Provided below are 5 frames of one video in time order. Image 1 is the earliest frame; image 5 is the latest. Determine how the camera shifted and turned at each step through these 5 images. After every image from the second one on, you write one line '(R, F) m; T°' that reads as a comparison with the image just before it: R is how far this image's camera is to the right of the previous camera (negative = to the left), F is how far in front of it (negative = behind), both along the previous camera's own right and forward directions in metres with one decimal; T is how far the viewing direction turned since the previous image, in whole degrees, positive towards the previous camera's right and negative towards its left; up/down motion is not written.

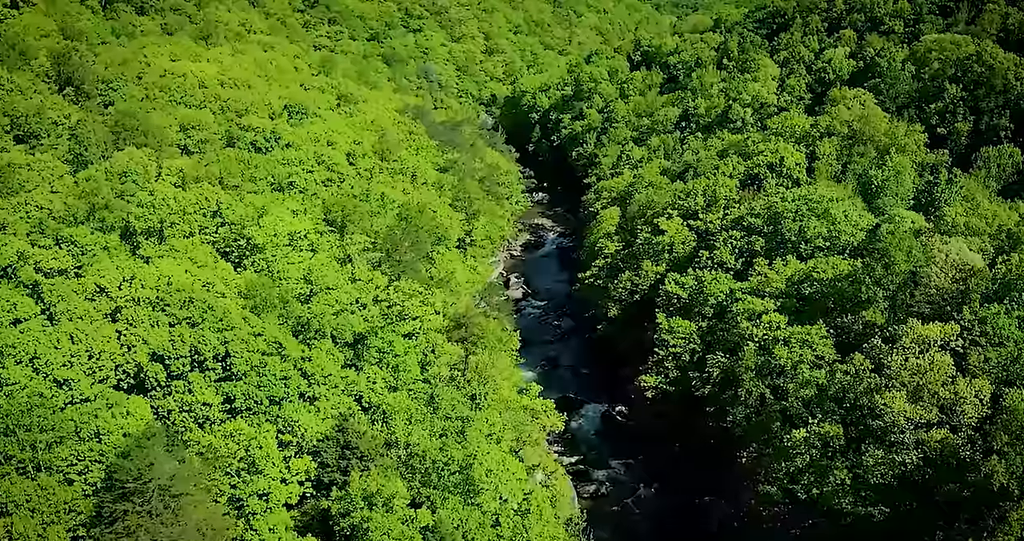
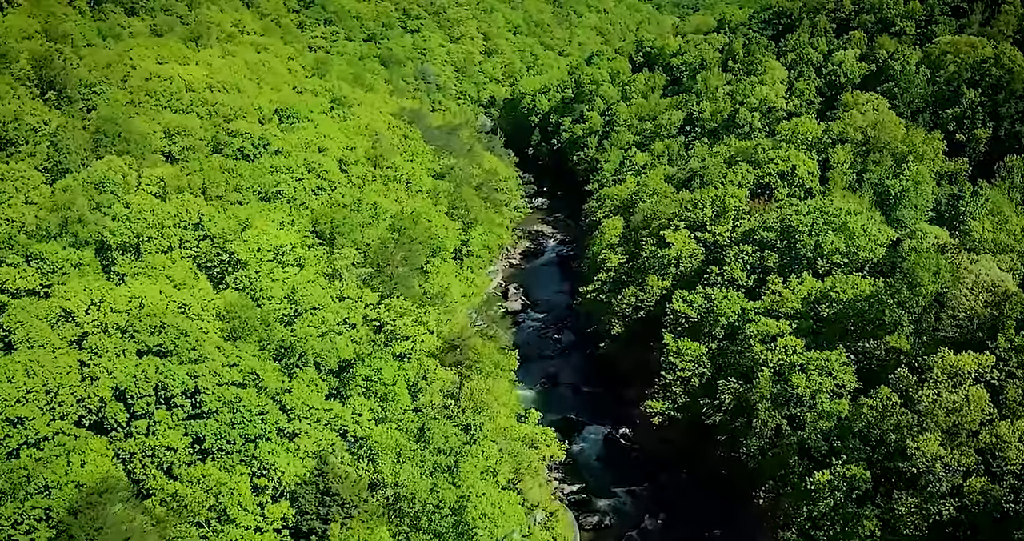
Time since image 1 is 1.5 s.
(+0.1, +2.8) m; 0°
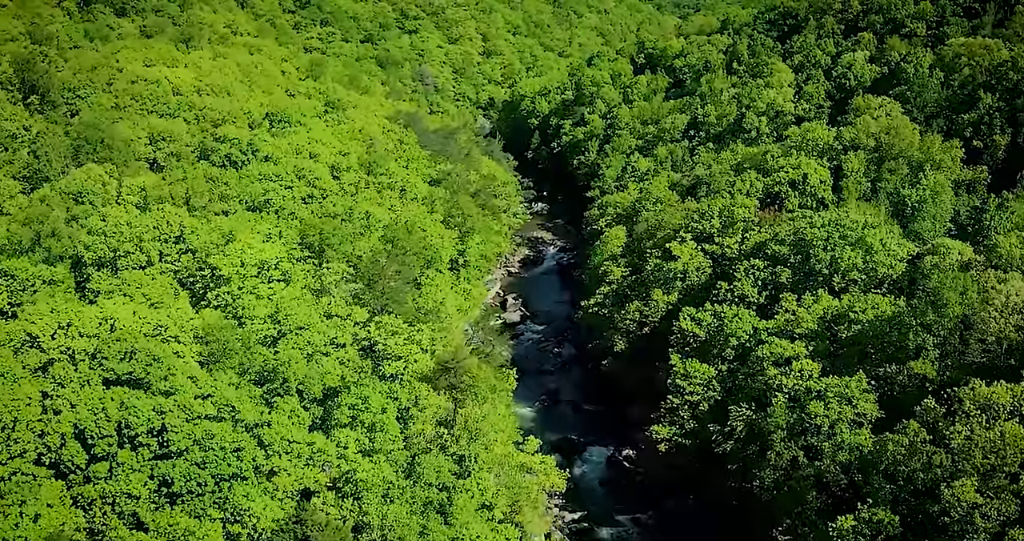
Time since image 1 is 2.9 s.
(+0.1, +2.5) m; 0°
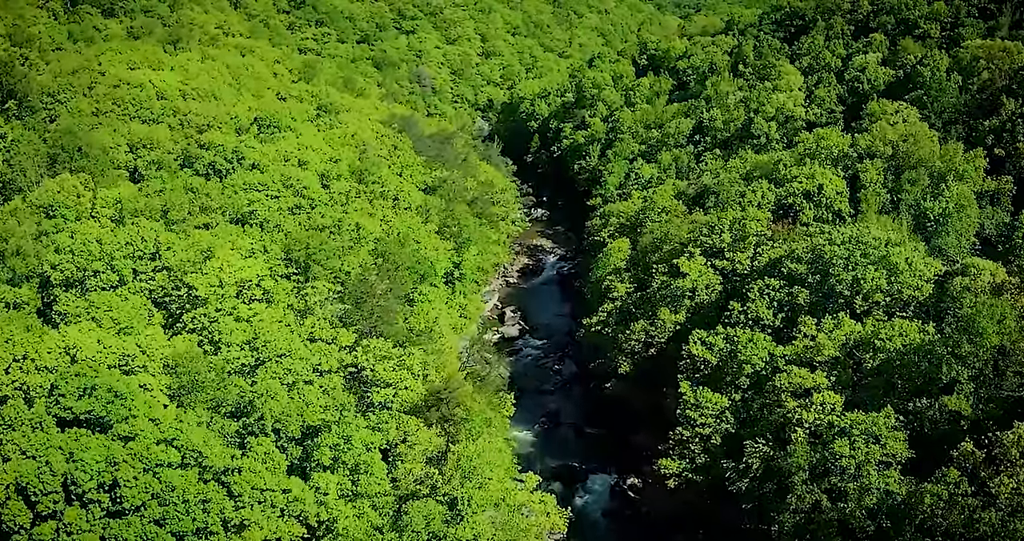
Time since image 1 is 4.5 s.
(+0.1, +3.0) m; 0°
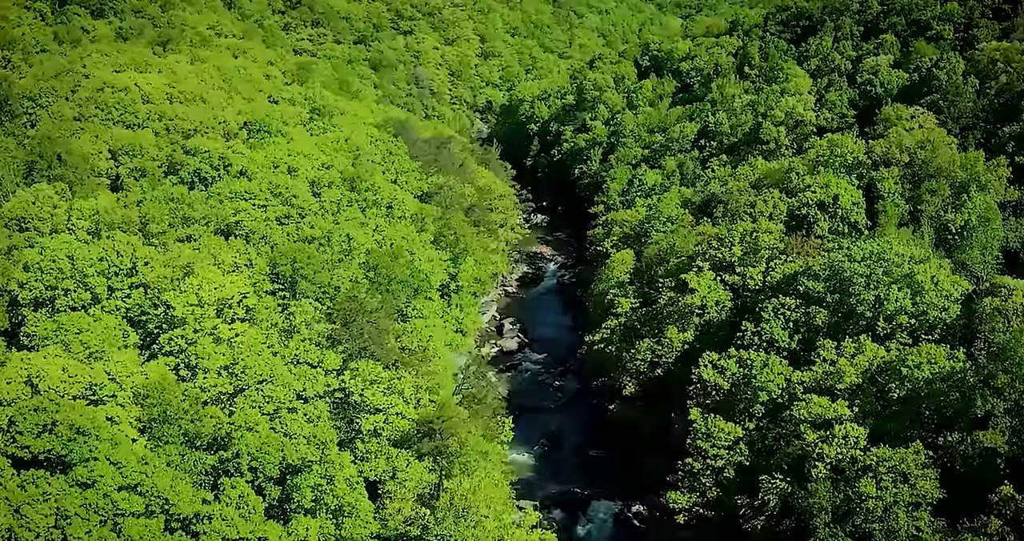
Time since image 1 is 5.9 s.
(+0.1, +2.5) m; 0°
